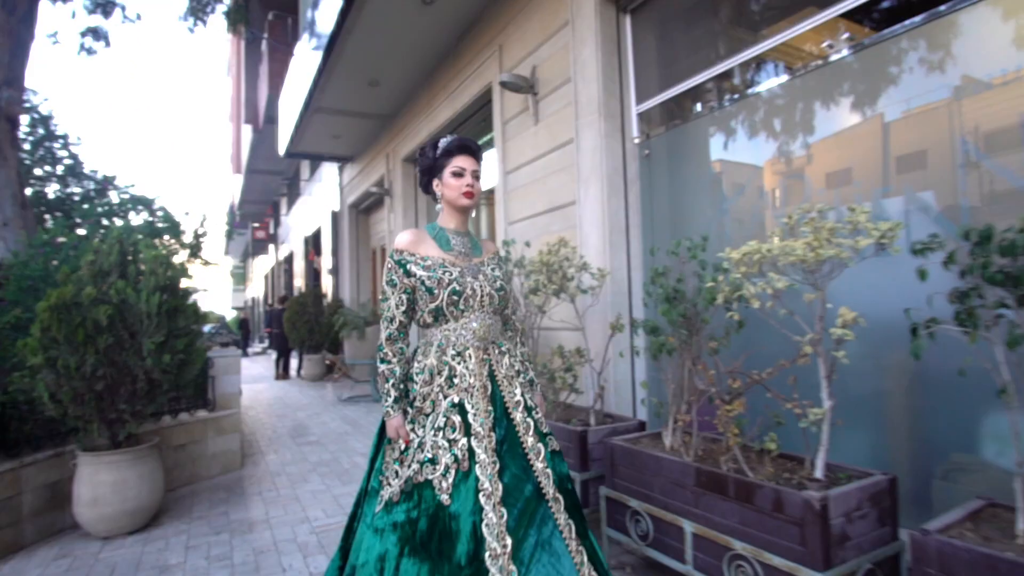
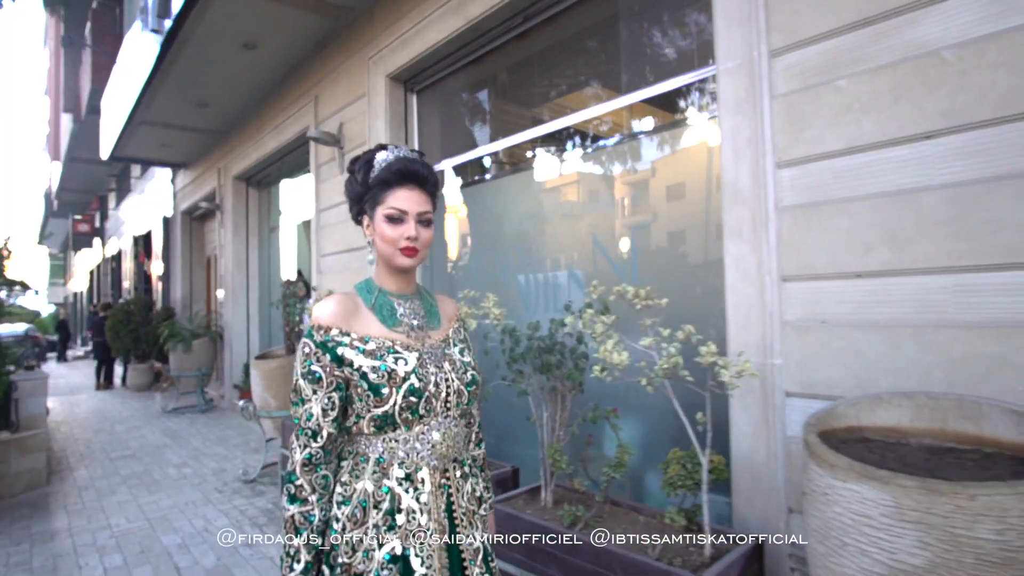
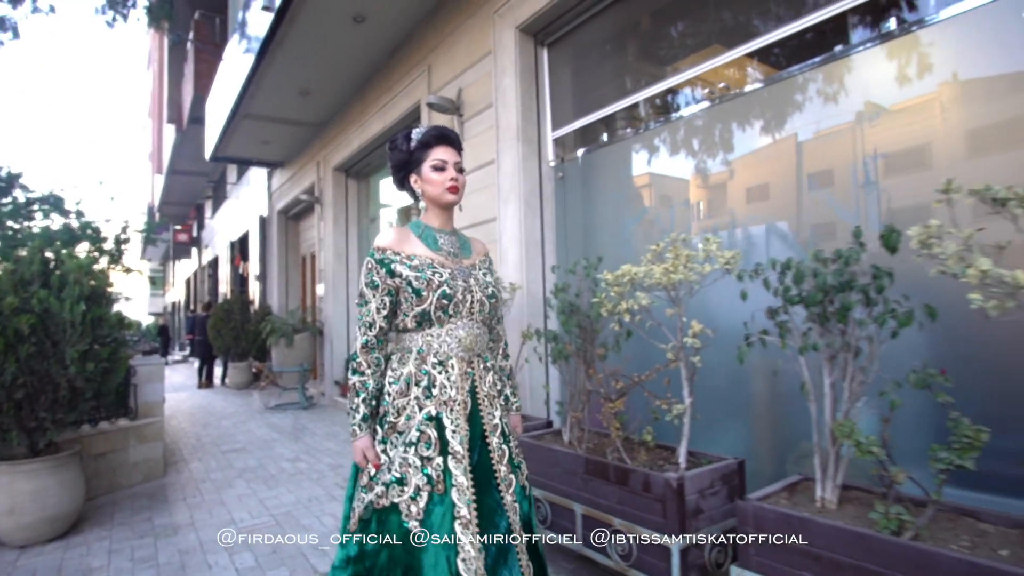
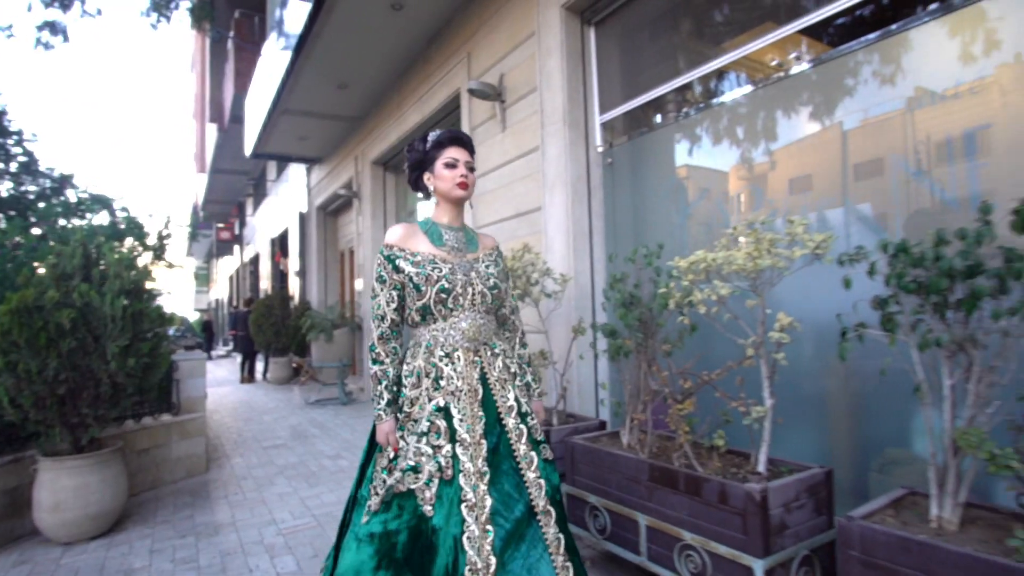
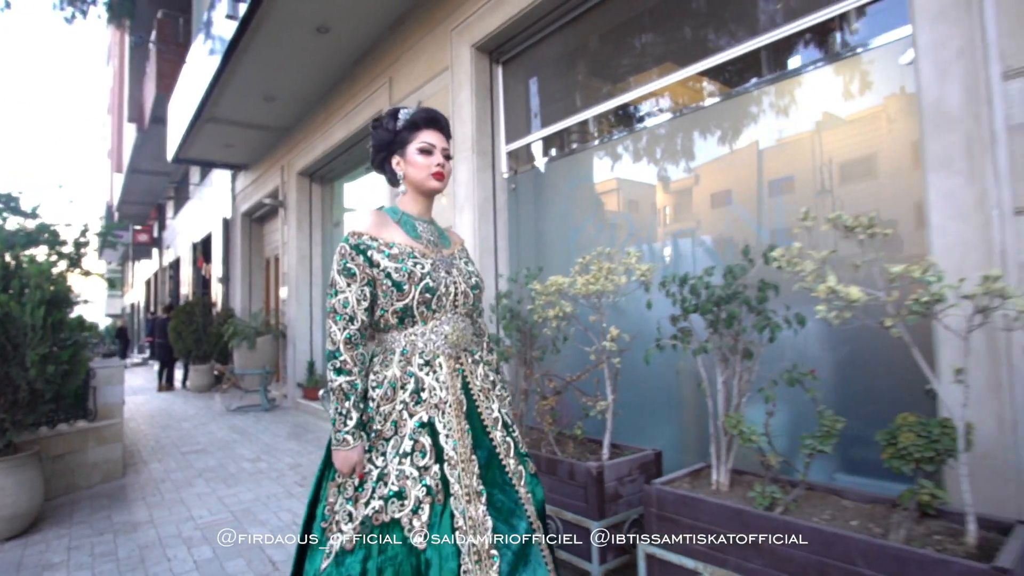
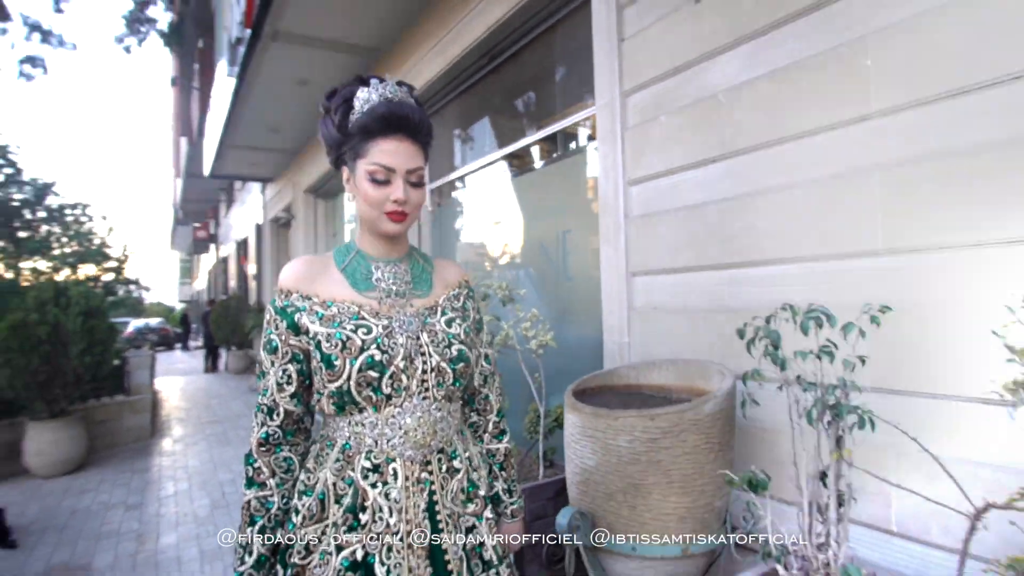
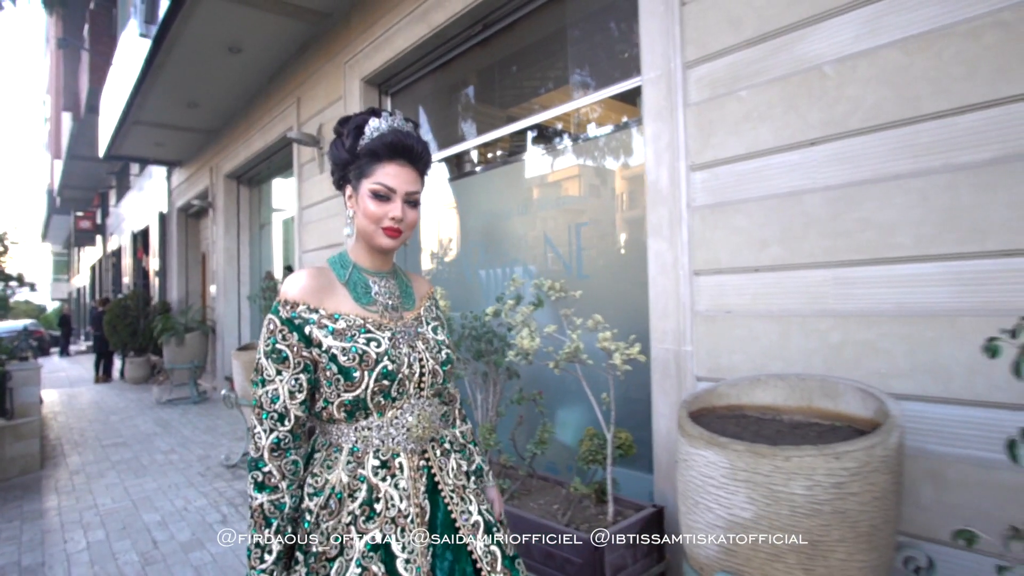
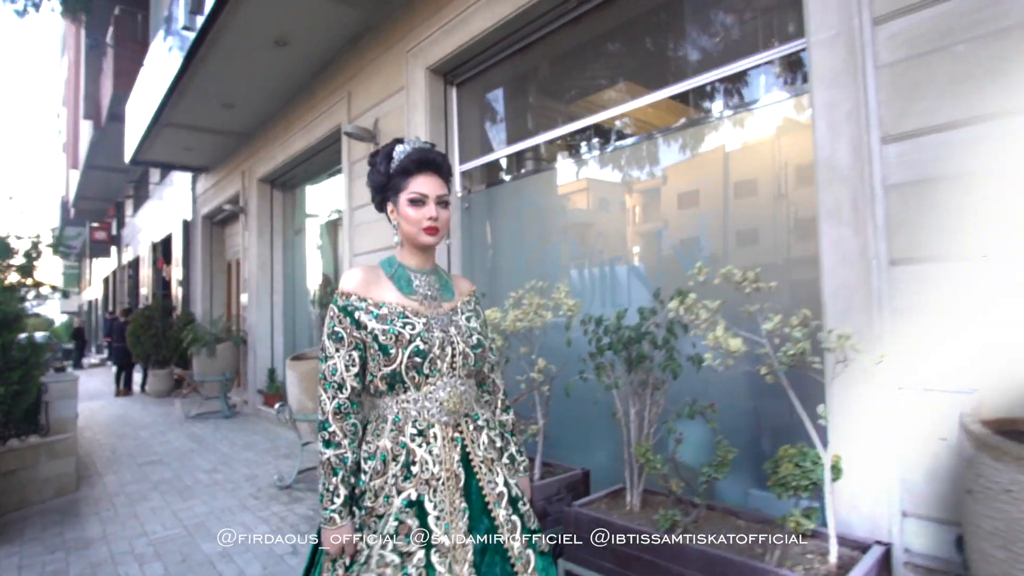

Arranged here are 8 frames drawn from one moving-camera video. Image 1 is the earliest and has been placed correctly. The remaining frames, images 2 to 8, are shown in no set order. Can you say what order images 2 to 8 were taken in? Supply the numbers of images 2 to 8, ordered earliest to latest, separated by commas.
4, 3, 5, 8, 2, 7, 6
